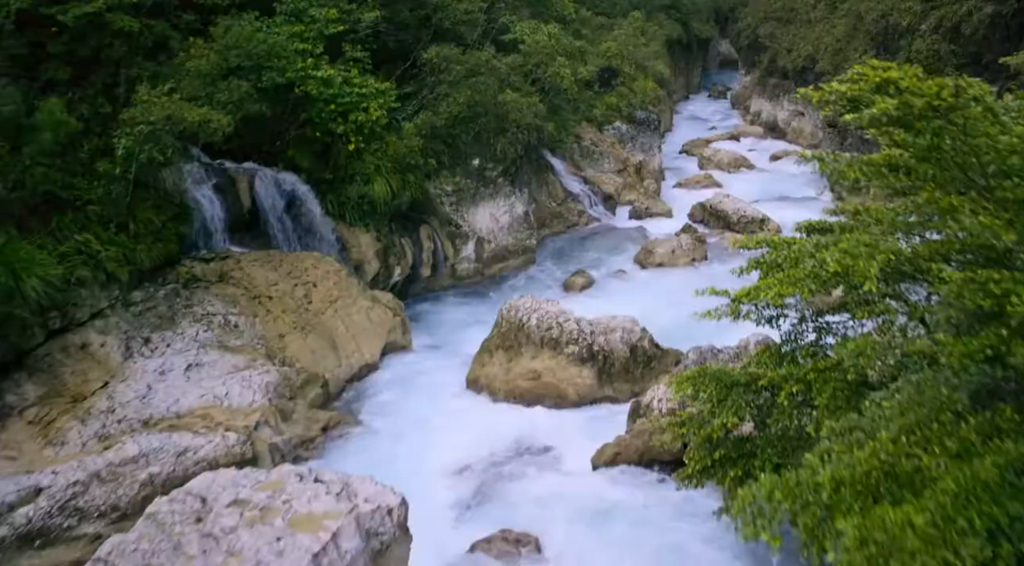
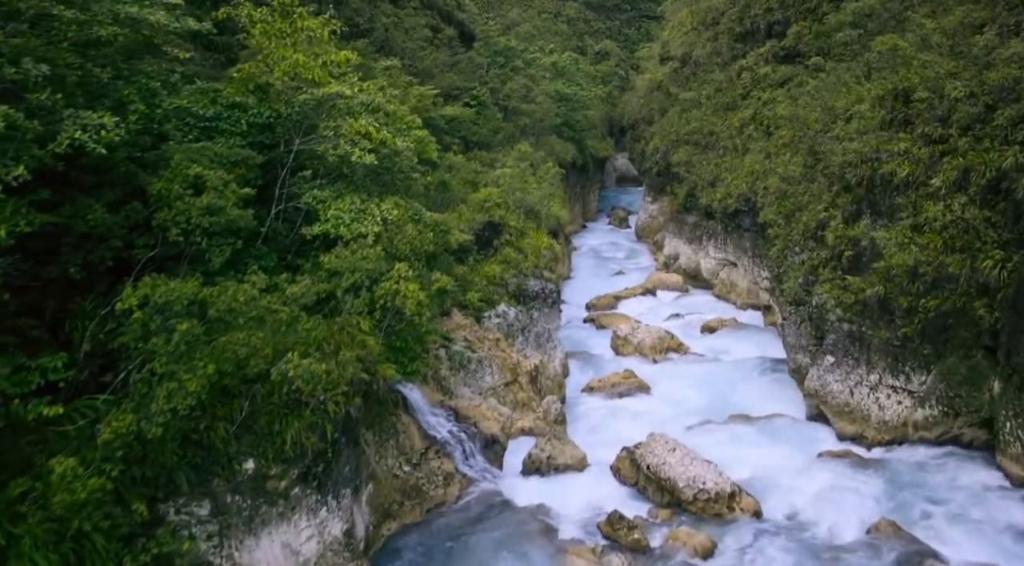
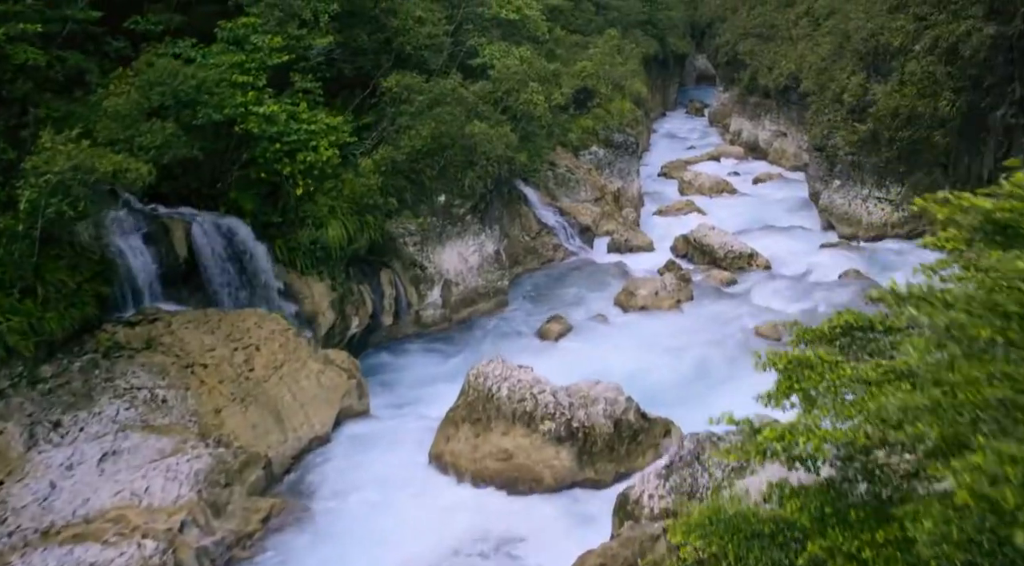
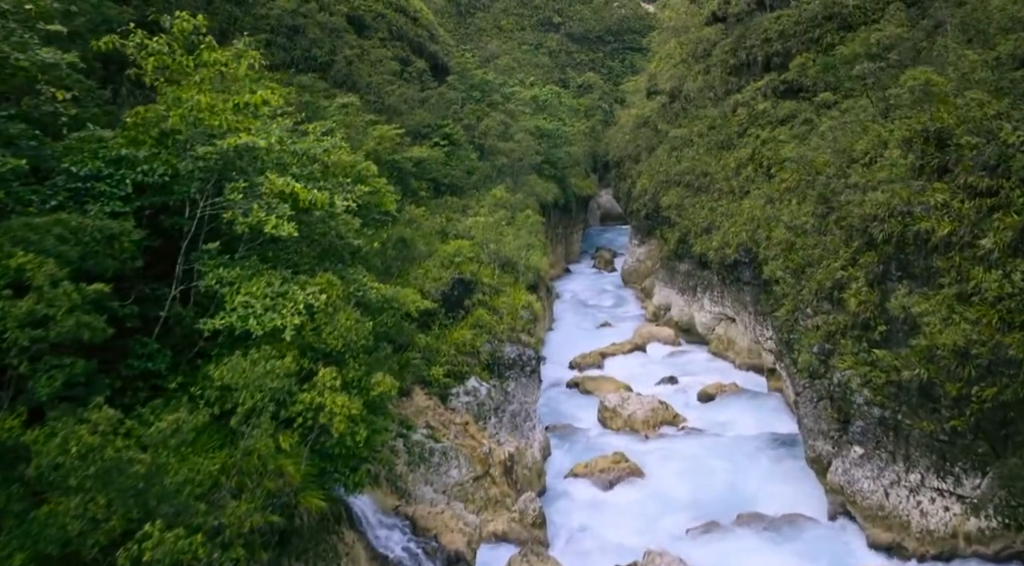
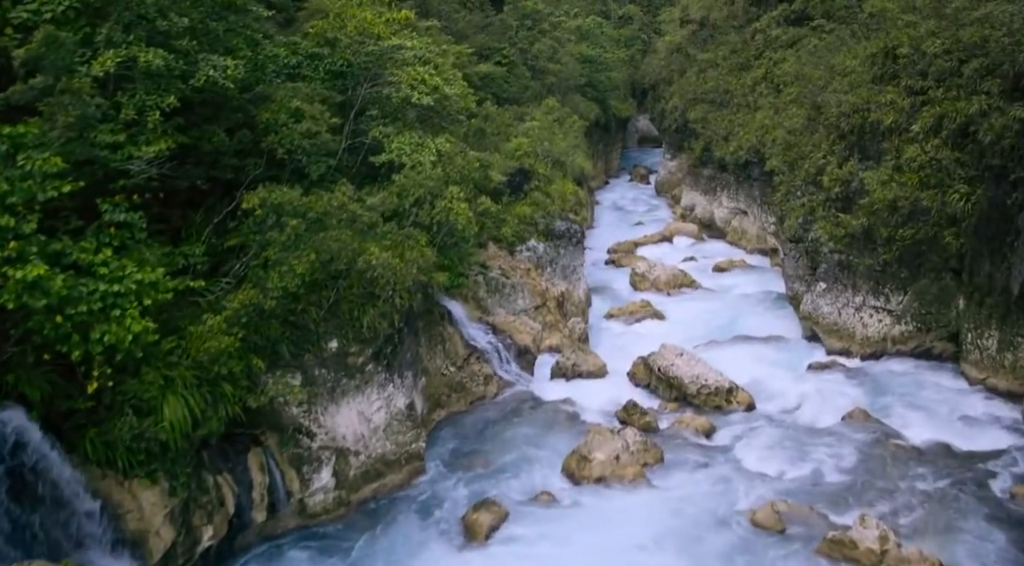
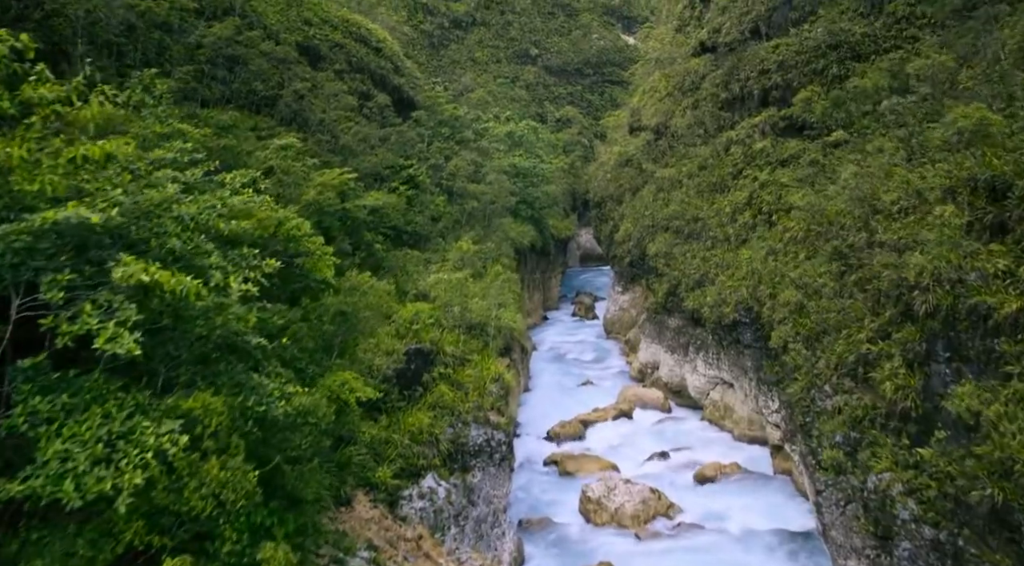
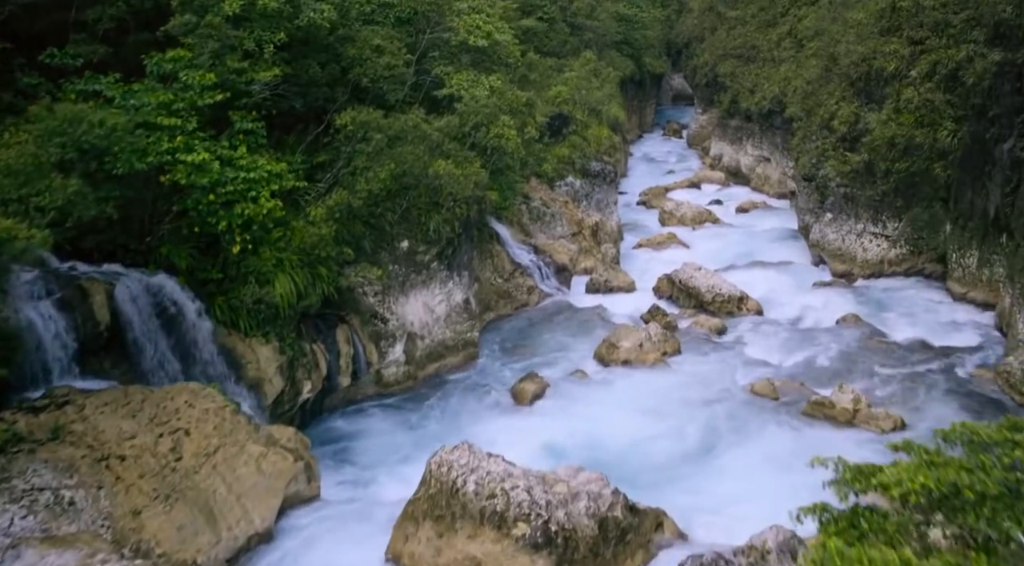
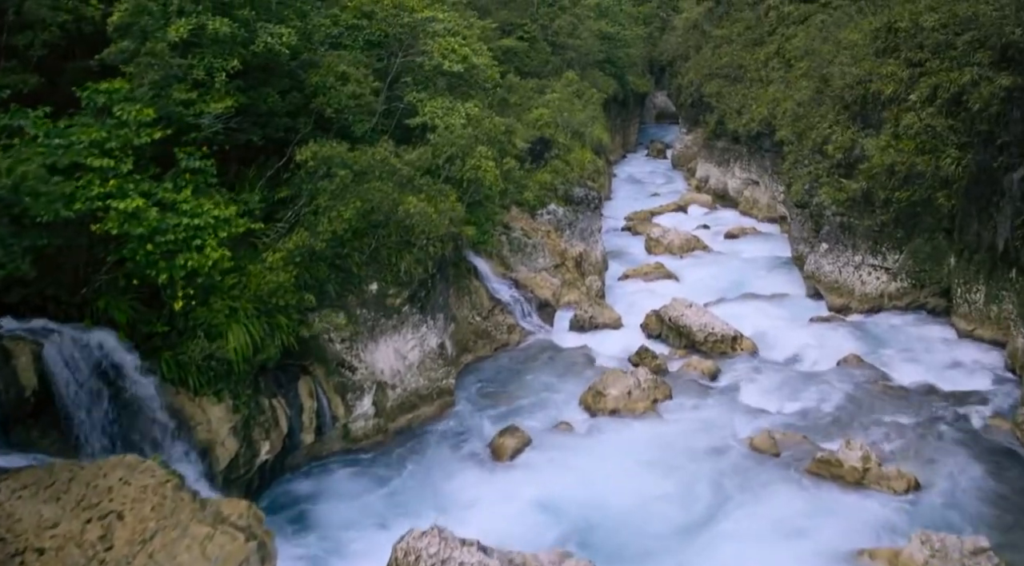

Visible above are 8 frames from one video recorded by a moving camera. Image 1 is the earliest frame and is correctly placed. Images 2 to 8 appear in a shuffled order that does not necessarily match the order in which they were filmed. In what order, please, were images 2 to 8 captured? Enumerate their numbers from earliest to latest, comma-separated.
3, 7, 8, 5, 2, 4, 6
